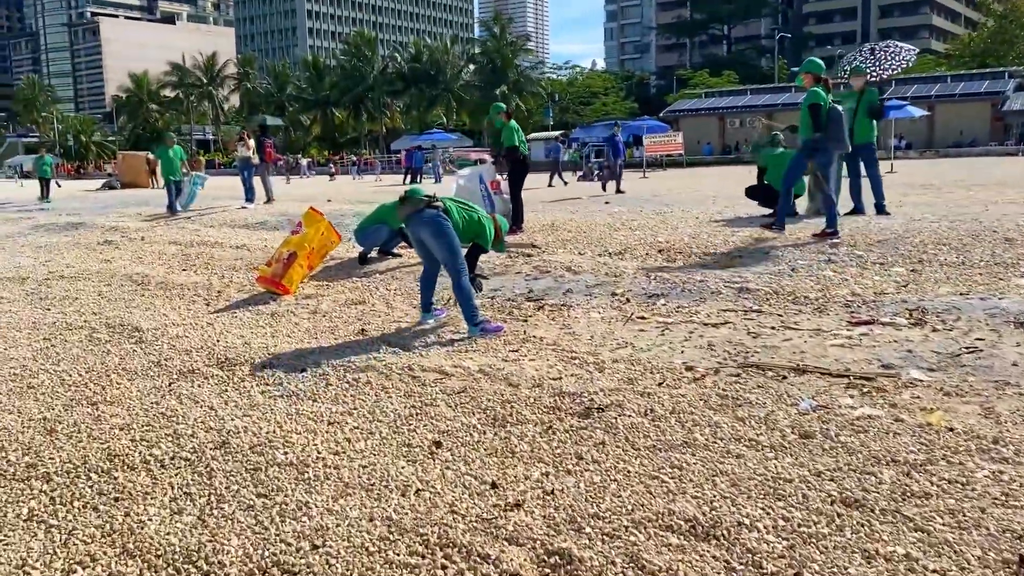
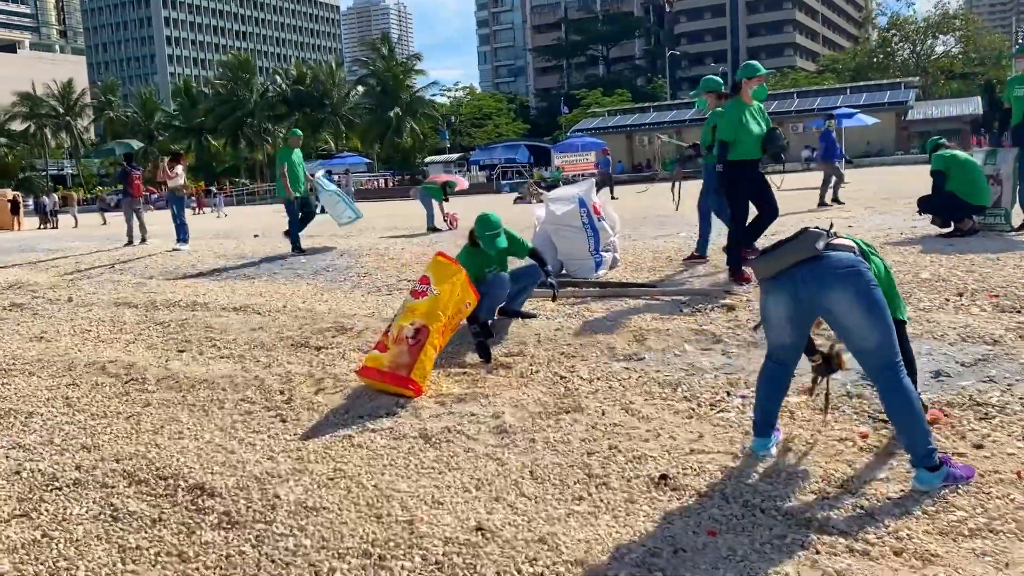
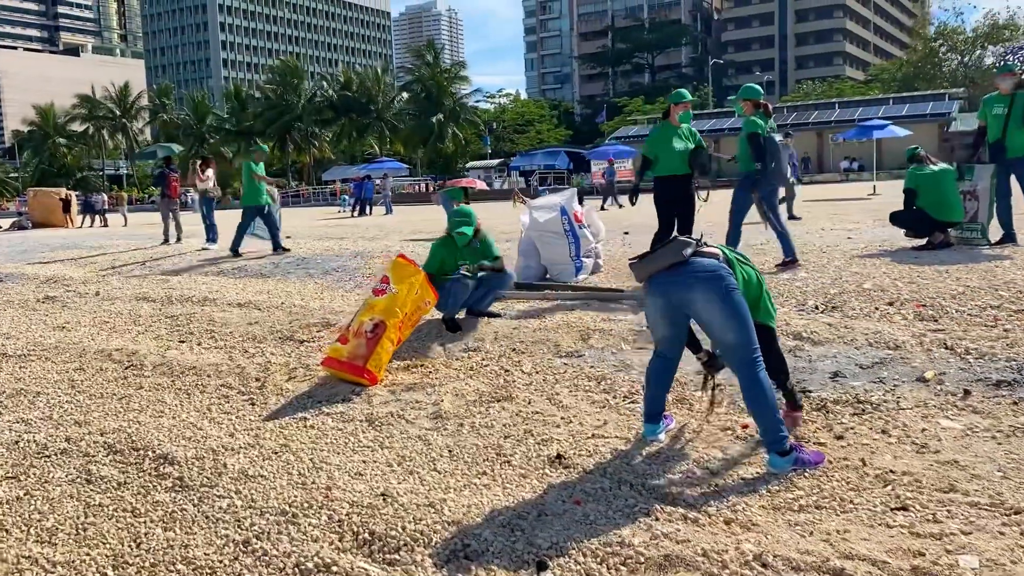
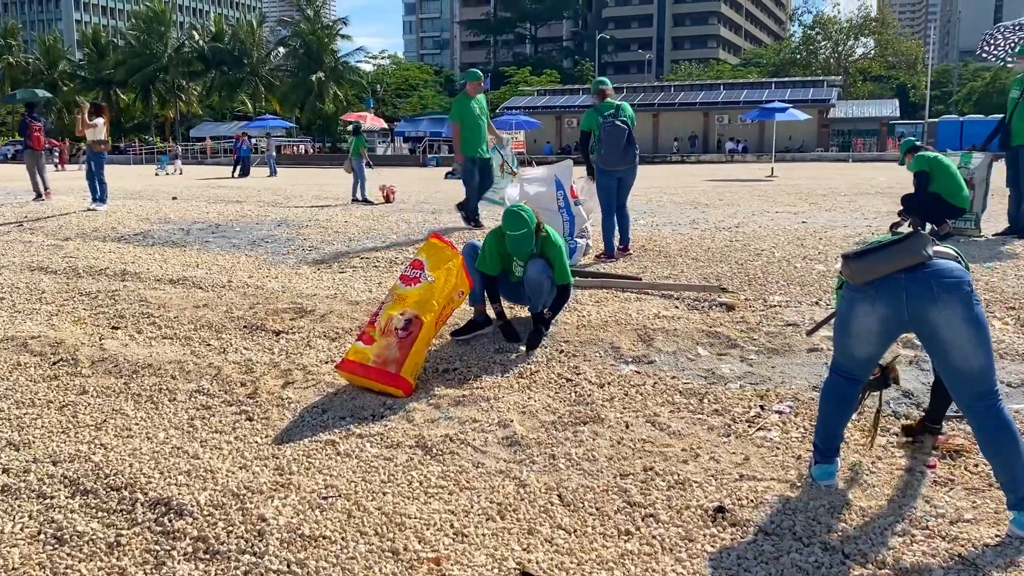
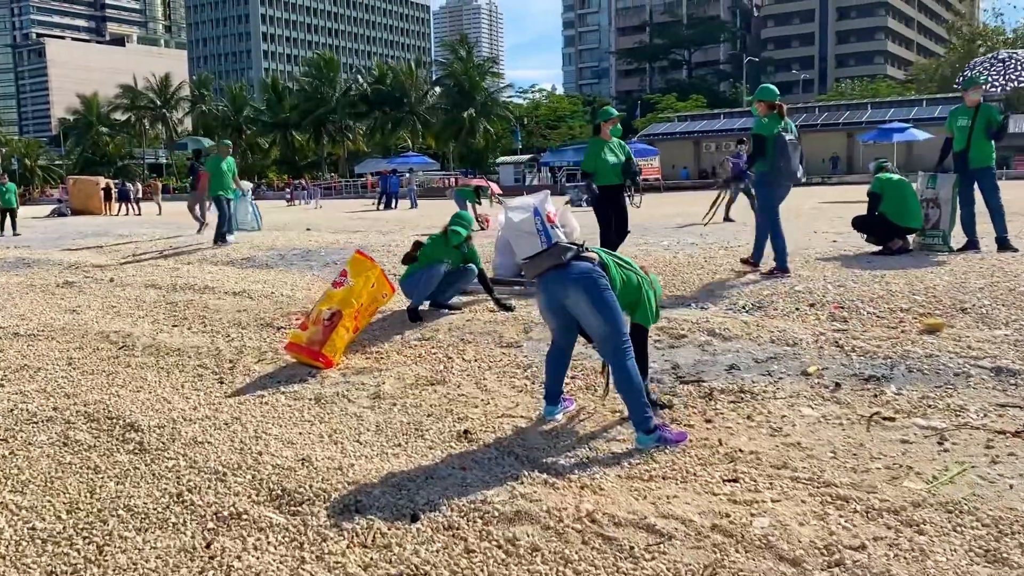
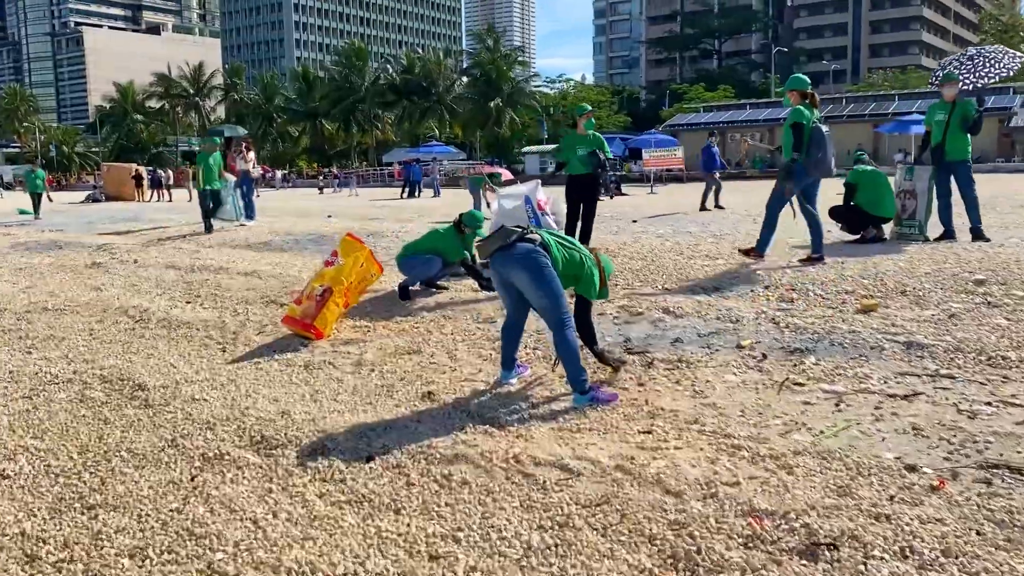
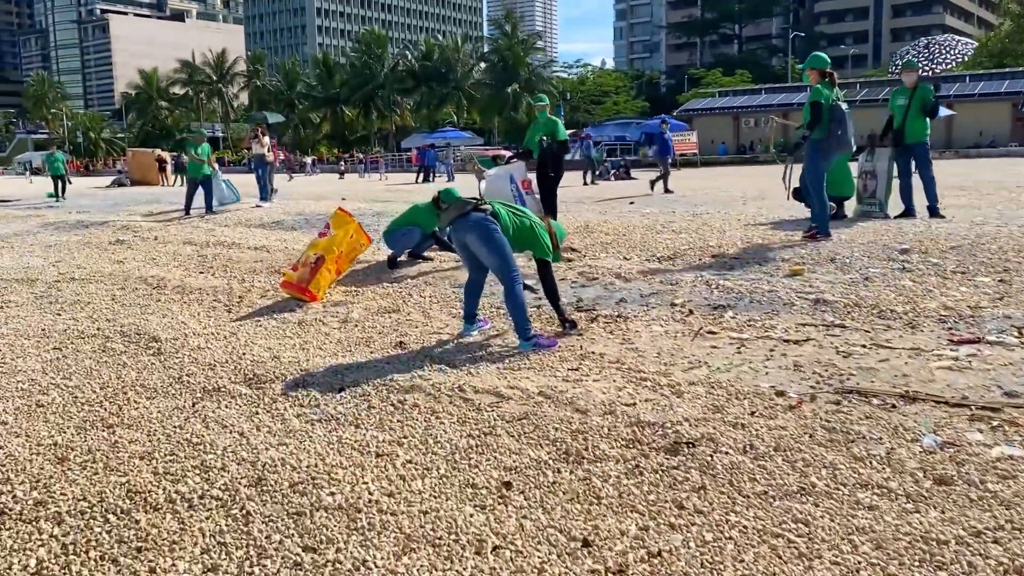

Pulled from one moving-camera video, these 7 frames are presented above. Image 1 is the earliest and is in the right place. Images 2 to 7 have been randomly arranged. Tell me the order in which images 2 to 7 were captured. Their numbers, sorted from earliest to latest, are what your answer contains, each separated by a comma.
7, 6, 5, 3, 2, 4
